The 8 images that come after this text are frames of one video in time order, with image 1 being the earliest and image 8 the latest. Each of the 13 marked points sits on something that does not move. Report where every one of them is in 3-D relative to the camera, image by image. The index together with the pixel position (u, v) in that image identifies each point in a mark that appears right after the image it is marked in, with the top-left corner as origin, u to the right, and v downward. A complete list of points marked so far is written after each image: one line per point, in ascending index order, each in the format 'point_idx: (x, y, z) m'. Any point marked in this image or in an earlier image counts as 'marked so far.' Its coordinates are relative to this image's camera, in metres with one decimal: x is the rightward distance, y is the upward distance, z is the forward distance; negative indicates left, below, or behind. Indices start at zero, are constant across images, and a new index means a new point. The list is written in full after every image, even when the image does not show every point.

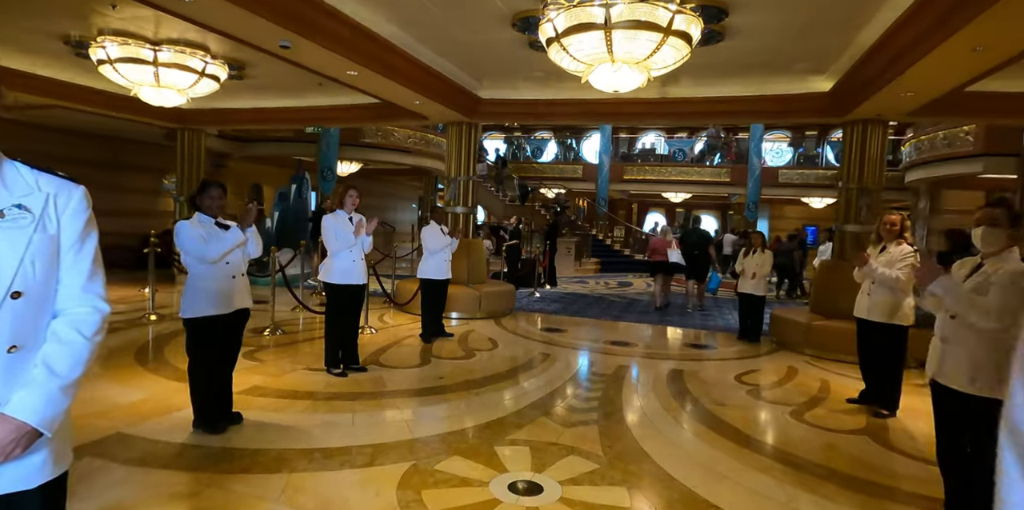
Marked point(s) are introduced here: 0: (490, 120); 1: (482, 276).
0: (-0.3, +1.9, +7.1) m
1: (-0.4, -0.3, +7.3) m
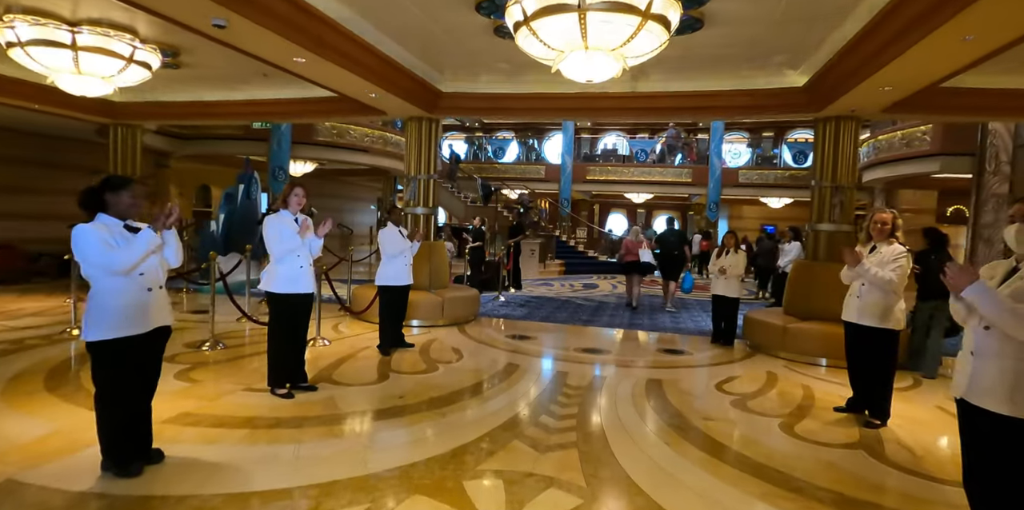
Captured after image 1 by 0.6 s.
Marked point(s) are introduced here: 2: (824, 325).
0: (-0.8, +1.8, +6.7) m
1: (-0.9, -0.3, +6.9) m
2: (+3.2, -0.7, +5.3) m
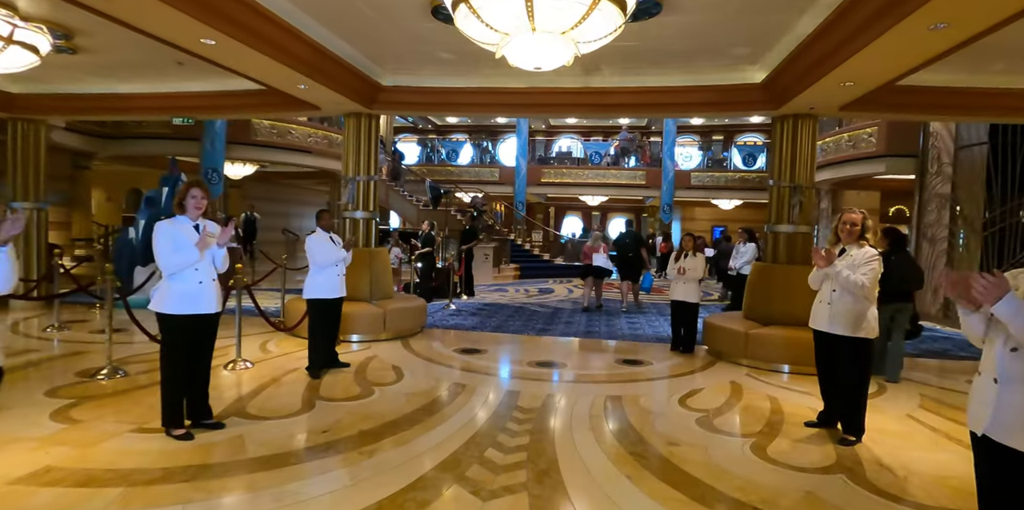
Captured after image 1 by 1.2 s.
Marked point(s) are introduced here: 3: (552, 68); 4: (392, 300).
0: (-1.4, +1.7, +6.2) m
1: (-1.5, -0.4, +6.4) m
2: (+2.7, -0.8, +5.0) m
3: (+0.3, +1.4, +3.8) m
4: (-1.5, -0.6, +6.3) m
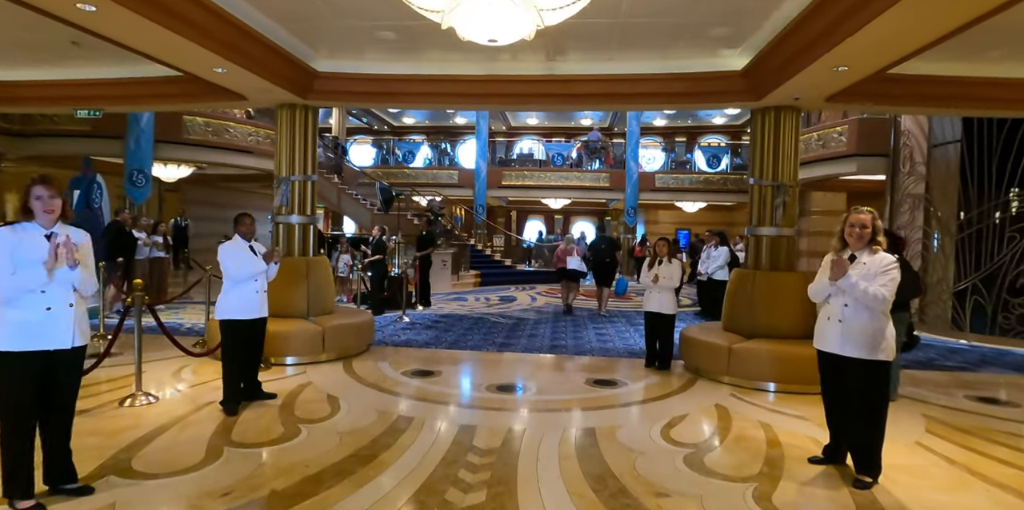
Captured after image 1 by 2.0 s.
0: (-1.9, +1.6, +5.5) m
1: (-2.0, -0.5, +5.6) m
2: (+2.3, -0.8, +4.6) m
3: (0.0, +1.3, +3.2) m
4: (-1.9, -0.7, +5.5) m
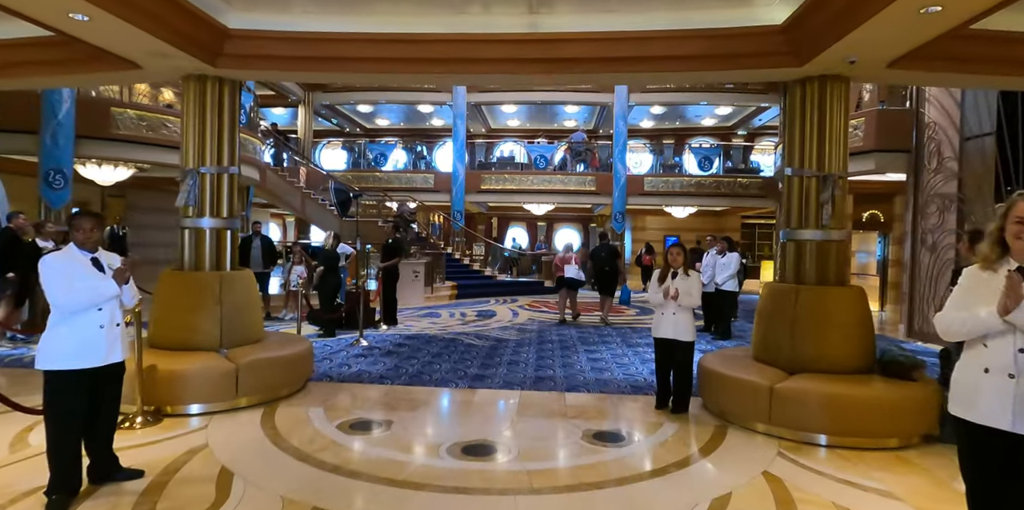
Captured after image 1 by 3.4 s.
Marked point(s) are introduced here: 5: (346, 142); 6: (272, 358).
0: (-2.2, +1.5, +4.3) m
1: (-2.2, -0.7, +4.4) m
2: (+2.1, -0.9, +3.5) m
3: (-0.2, +1.2, +2.0) m
4: (-2.1, -0.8, +4.3) m
5: (-5.6, +3.8, +17.4) m
6: (-1.9, -0.8, +4.2) m
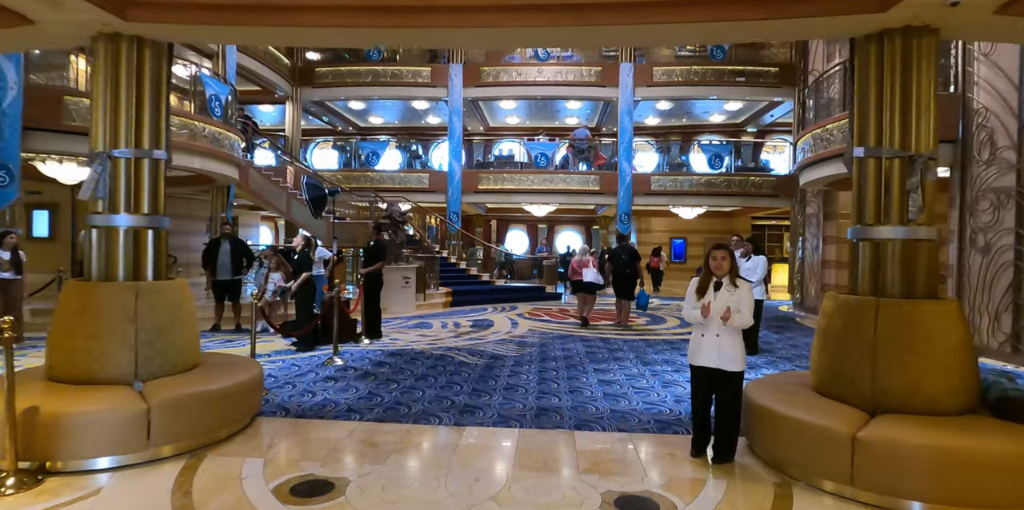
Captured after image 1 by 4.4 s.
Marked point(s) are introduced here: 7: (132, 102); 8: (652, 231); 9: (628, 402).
0: (-2.2, +1.5, +3.4) m
1: (-2.2, -0.7, +3.5) m
2: (+2.1, -0.9, +2.6) m
3: (-0.2, +1.2, +1.2) m
4: (-2.2, -0.8, +3.4) m
5: (-5.6, +3.7, +16.5) m
6: (-2.0, -0.9, +3.3) m
7: (-2.5, +1.0, +3.4) m
8: (+5.3, +0.9, +19.4) m
9: (+1.0, -1.3, +4.6) m
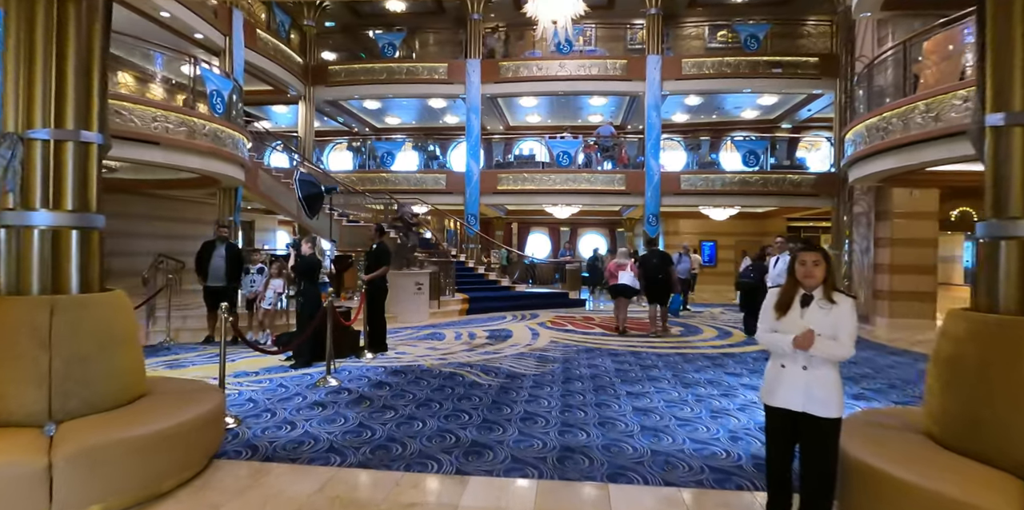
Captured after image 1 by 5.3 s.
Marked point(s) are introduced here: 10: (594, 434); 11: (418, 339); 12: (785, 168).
0: (-2.1, +1.4, +2.7) m
1: (-2.2, -0.7, +2.8) m
2: (+2.2, -0.9, +1.7) m
3: (-0.2, +1.2, +0.4) m
4: (-2.1, -0.8, +2.7) m
5: (-5.0, +3.5, +16.0) m
6: (-1.9, -0.9, +2.6) m
7: (-2.4, +0.9, +2.8) m
8: (+6.1, +0.8, +18.4) m
9: (+1.1, -1.3, +3.8) m
10: (+0.6, -1.3, +3.8) m
11: (-1.4, -1.2, +7.6) m
12: (+7.8, +2.5, +14.7) m
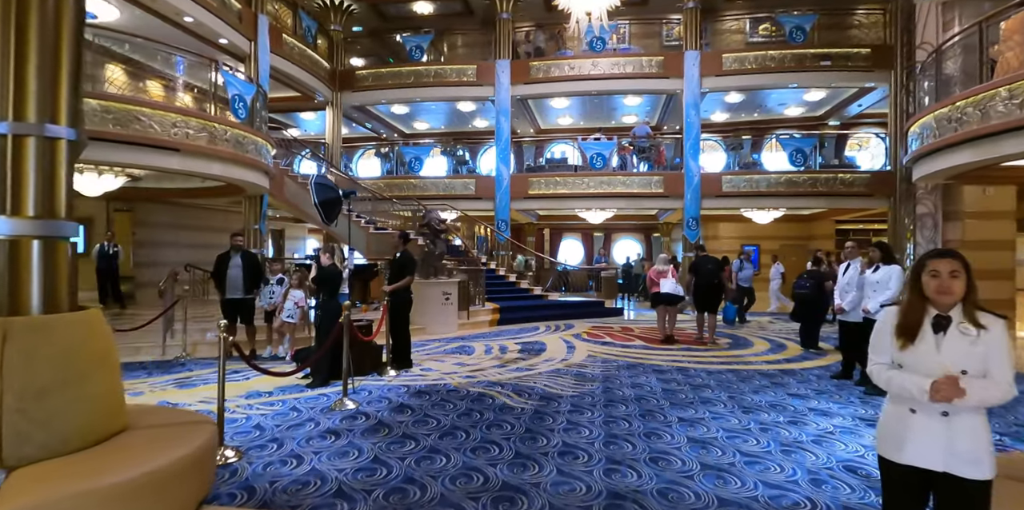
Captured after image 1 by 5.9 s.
0: (-2.0, +1.4, +2.3) m
1: (-2.0, -0.8, +2.4) m
2: (+2.3, -0.9, +1.1) m
3: (-0.2, +1.2, -0.1) m
4: (-1.9, -0.9, +2.3) m
5: (-4.1, +3.3, +15.8) m
6: (-1.7, -1.0, +2.2) m
7: (-2.3, +0.9, +2.4) m
8: (+7.1, +0.6, +17.5) m
9: (+1.4, -1.4, +3.1) m
10: (+0.8, -1.4, +3.3) m
11: (-0.9, -1.3, +7.1) m
12: (+8.7, +2.4, +13.7) m
